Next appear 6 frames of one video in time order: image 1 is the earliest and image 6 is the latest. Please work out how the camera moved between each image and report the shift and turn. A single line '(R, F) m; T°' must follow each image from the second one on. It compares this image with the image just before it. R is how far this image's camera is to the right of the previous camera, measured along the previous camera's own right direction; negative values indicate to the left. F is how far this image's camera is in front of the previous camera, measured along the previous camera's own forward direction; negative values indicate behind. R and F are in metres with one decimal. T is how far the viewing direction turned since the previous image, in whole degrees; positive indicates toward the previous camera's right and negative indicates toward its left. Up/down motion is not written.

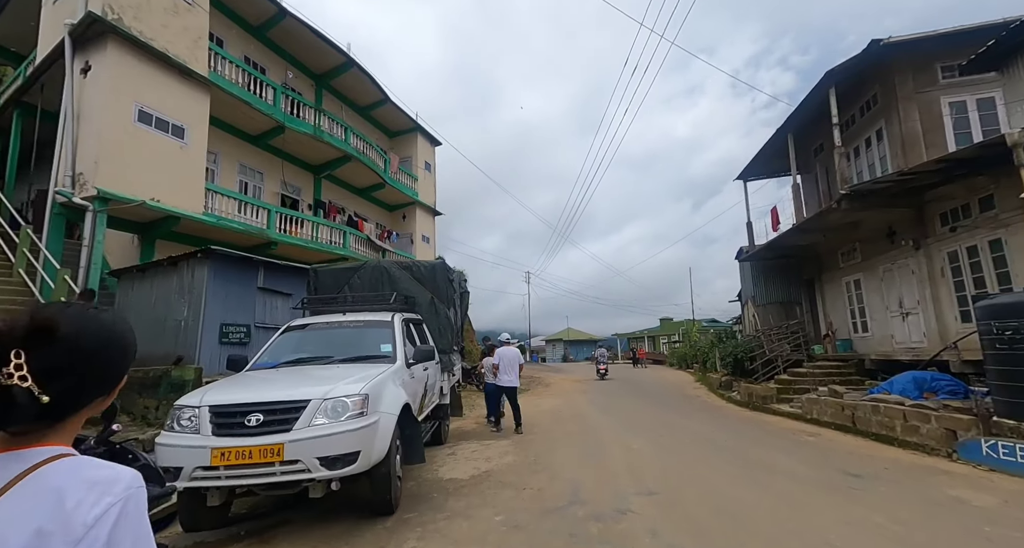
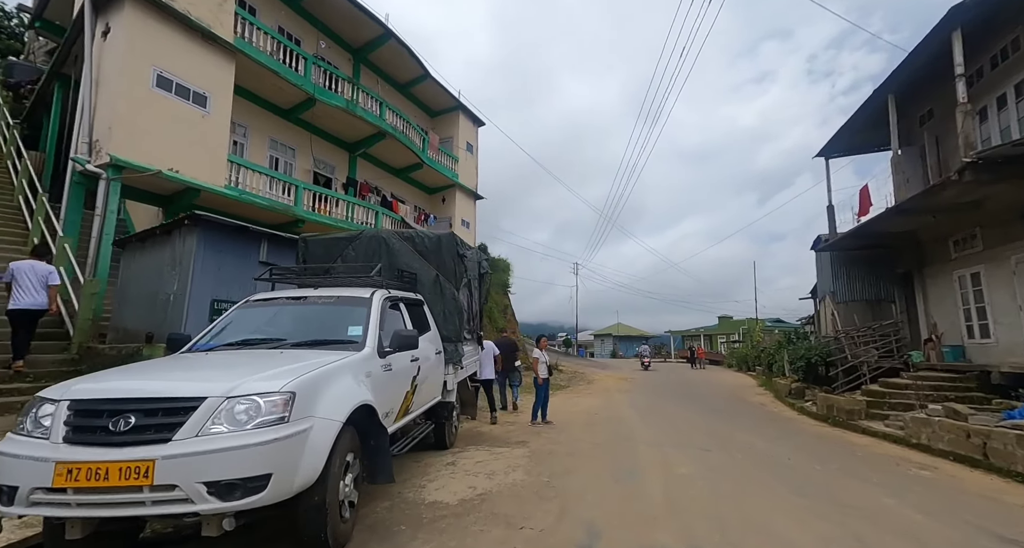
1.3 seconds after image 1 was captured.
(+0.4, +1.4) m; -7°
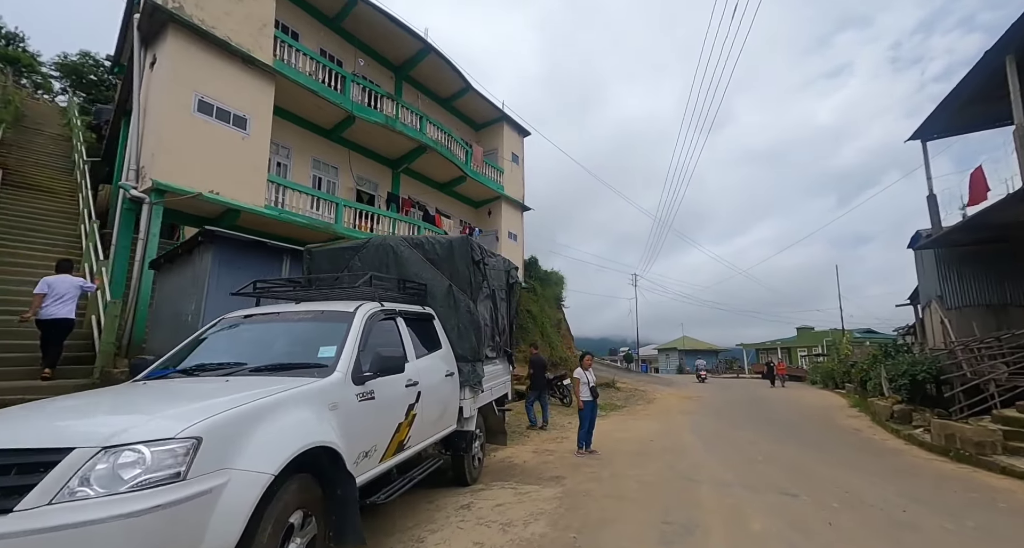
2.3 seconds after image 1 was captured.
(+0.4, +0.9) m; -8°
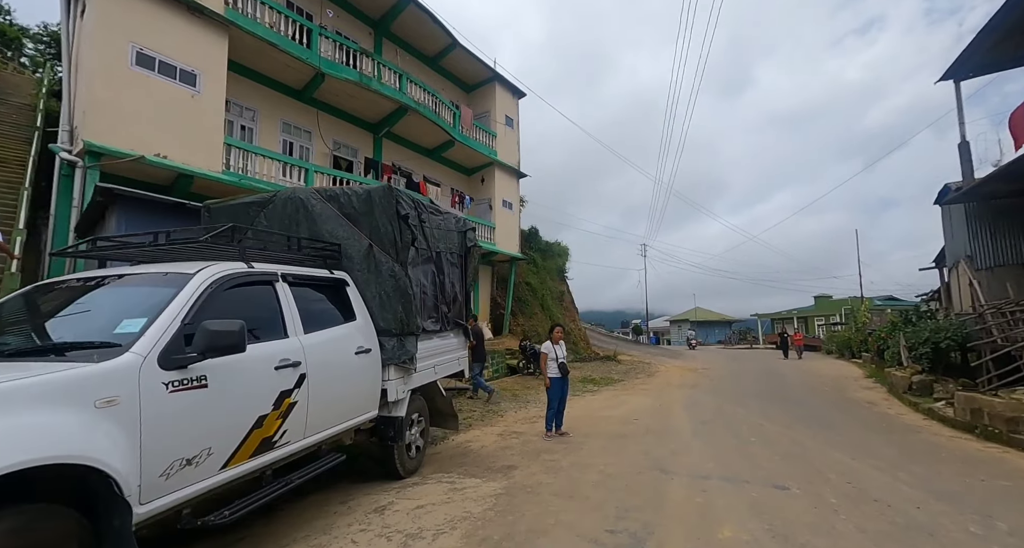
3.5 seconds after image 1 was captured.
(+0.8, +1.0) m; -2°
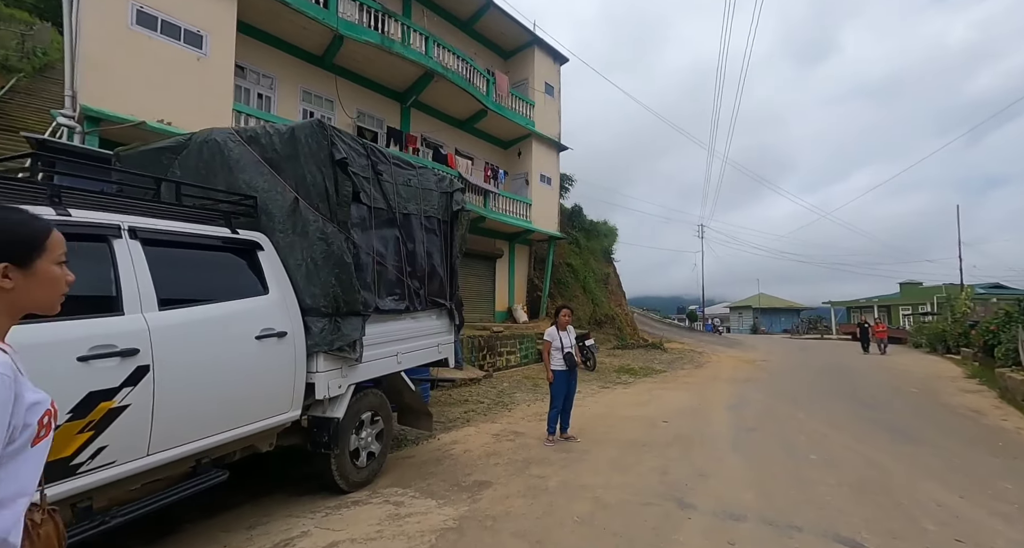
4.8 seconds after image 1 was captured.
(+0.7, +1.2) m; -7°
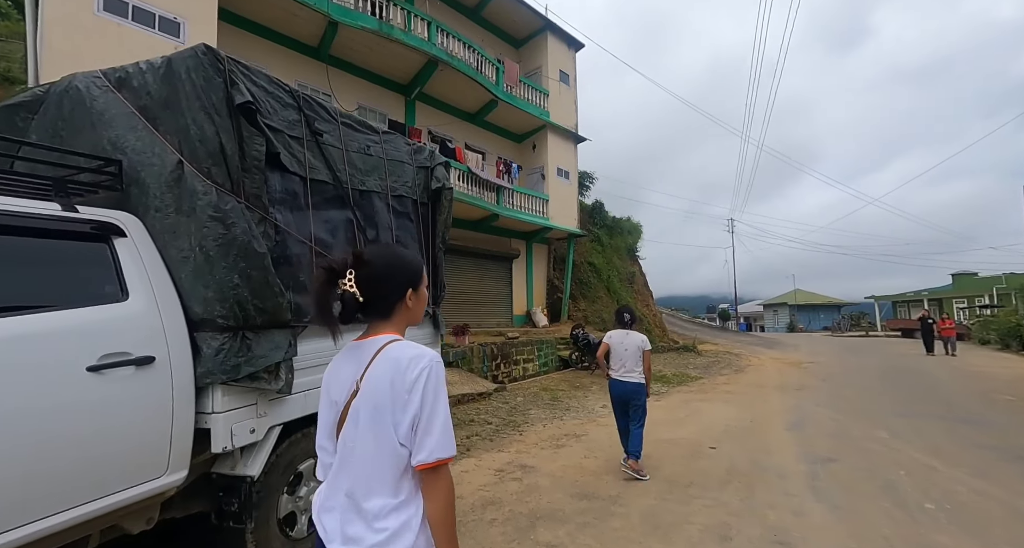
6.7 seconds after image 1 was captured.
(+0.2, +1.2) m; -3°
